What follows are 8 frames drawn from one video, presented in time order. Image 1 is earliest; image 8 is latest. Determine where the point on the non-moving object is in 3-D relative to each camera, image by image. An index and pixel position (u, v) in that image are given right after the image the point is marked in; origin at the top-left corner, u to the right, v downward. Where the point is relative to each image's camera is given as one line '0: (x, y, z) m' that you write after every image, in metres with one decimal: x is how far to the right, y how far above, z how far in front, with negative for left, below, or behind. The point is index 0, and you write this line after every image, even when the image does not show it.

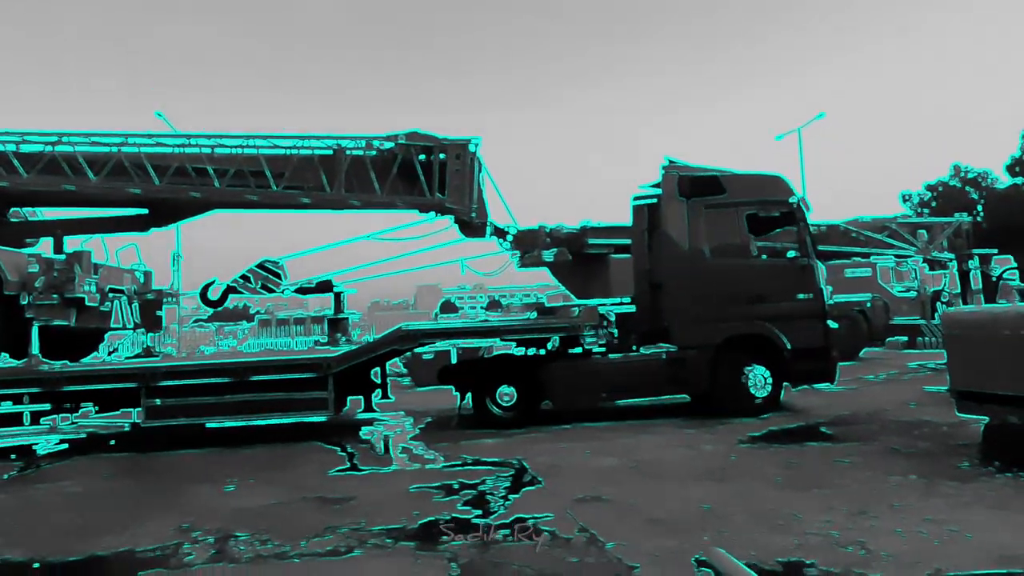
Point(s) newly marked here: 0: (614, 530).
0: (+0.6, -1.7, +5.5) m
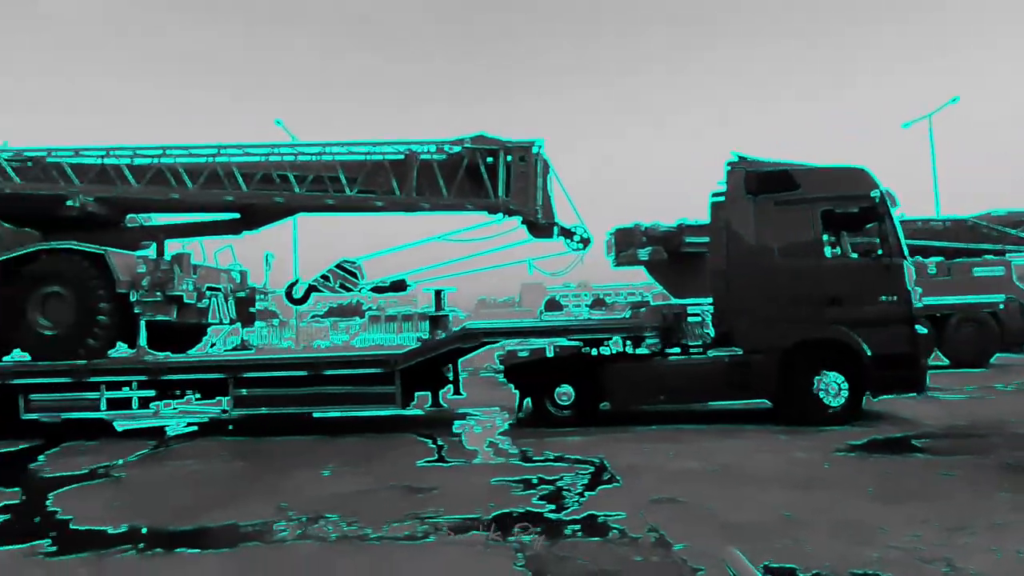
0: (+1.2, -1.7, +5.4) m
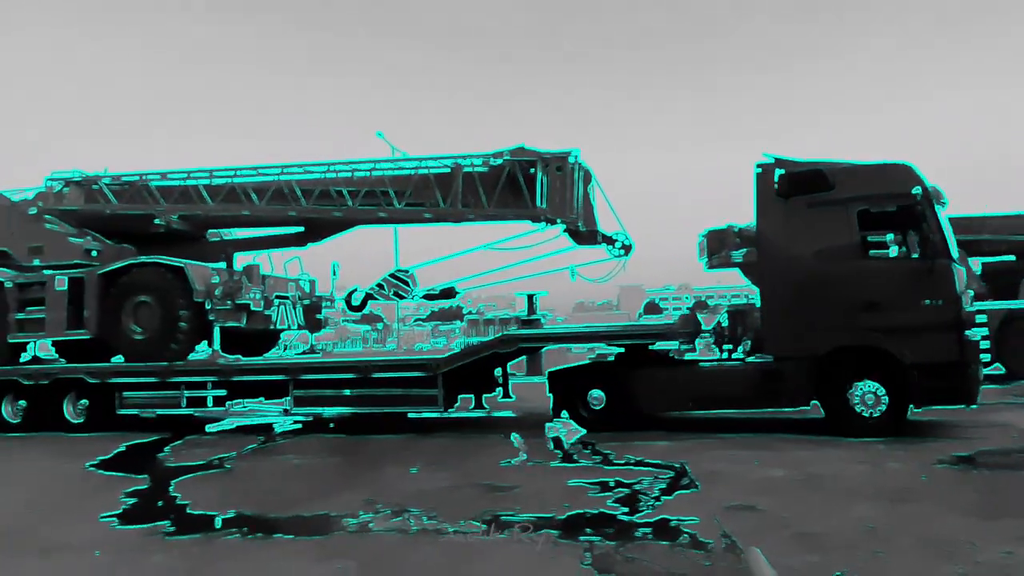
0: (+1.7, -1.7, +5.3) m
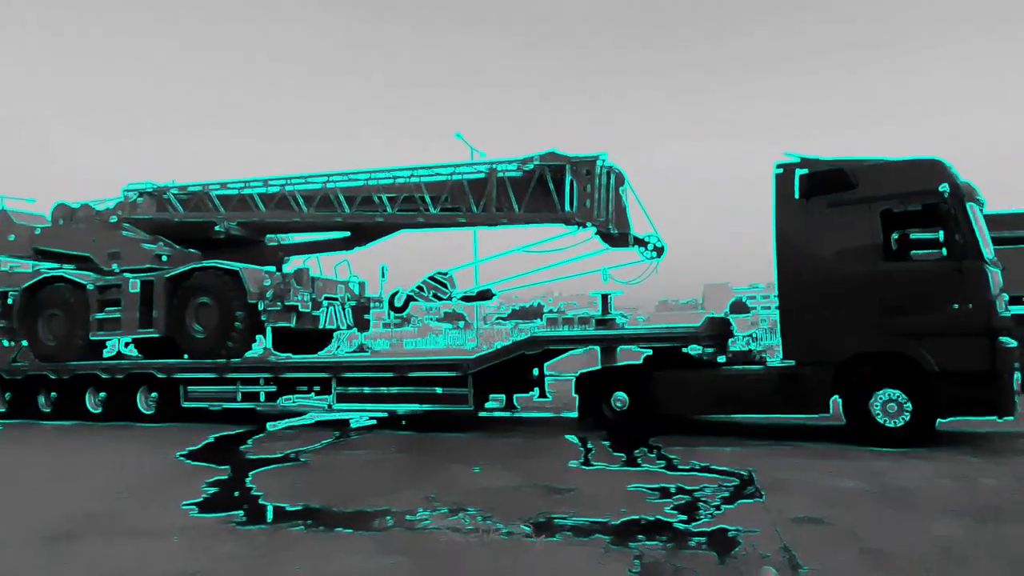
0: (+2.0, -1.7, +5.2) m
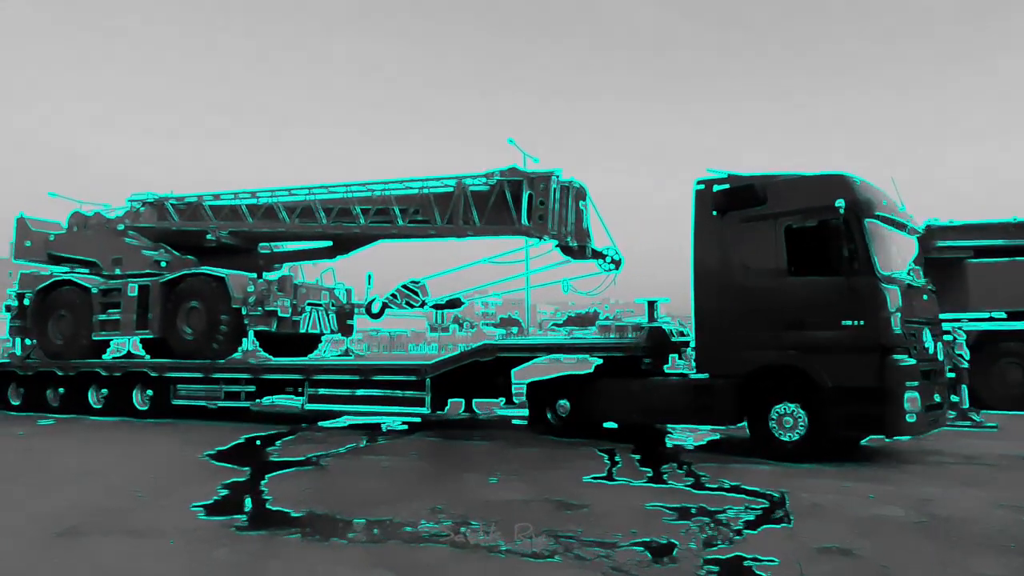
0: (+1.9, -1.8, +5.2) m
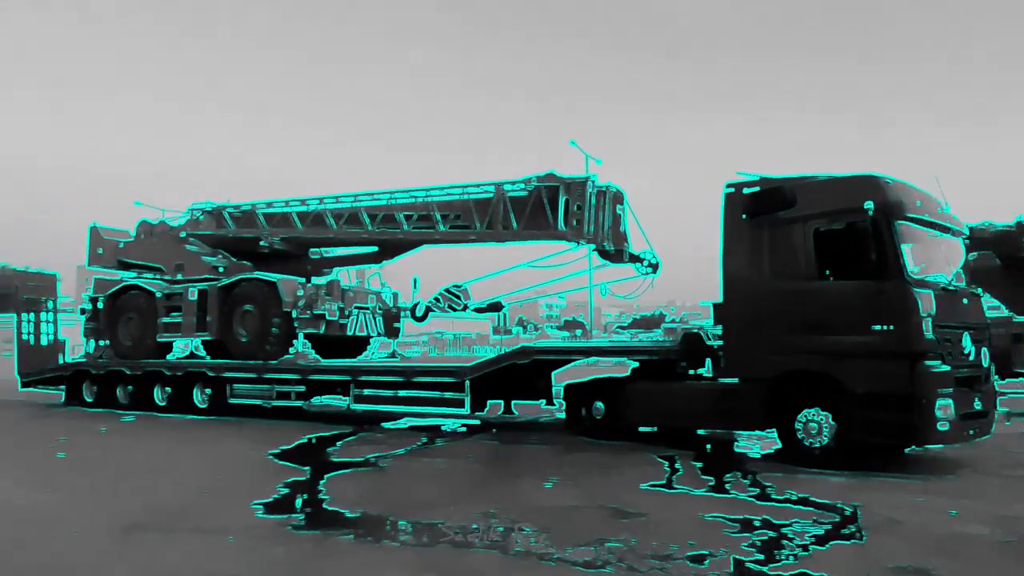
0: (+2.2, -1.9, +5.1) m
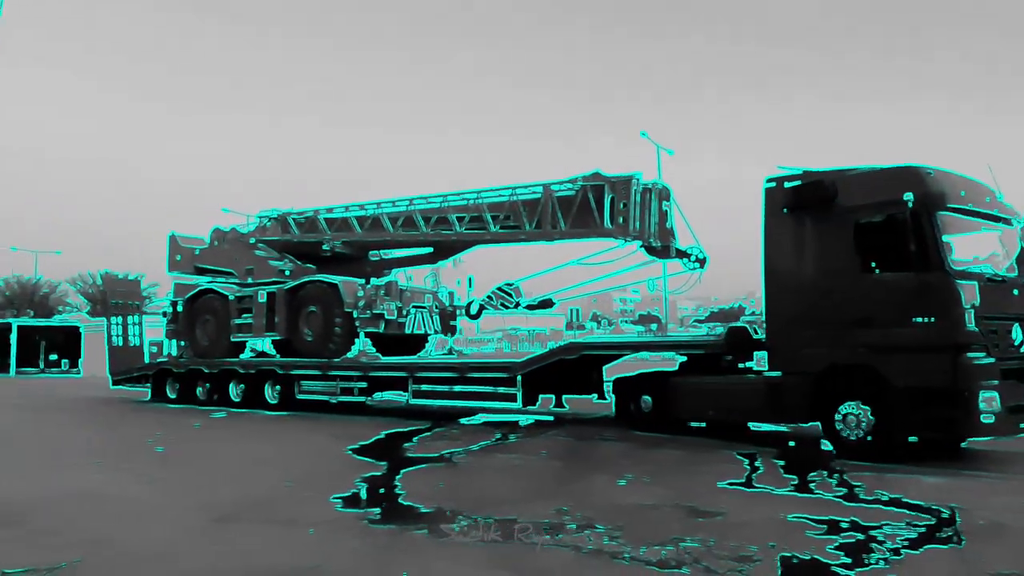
0: (+2.6, -1.8, +4.9) m
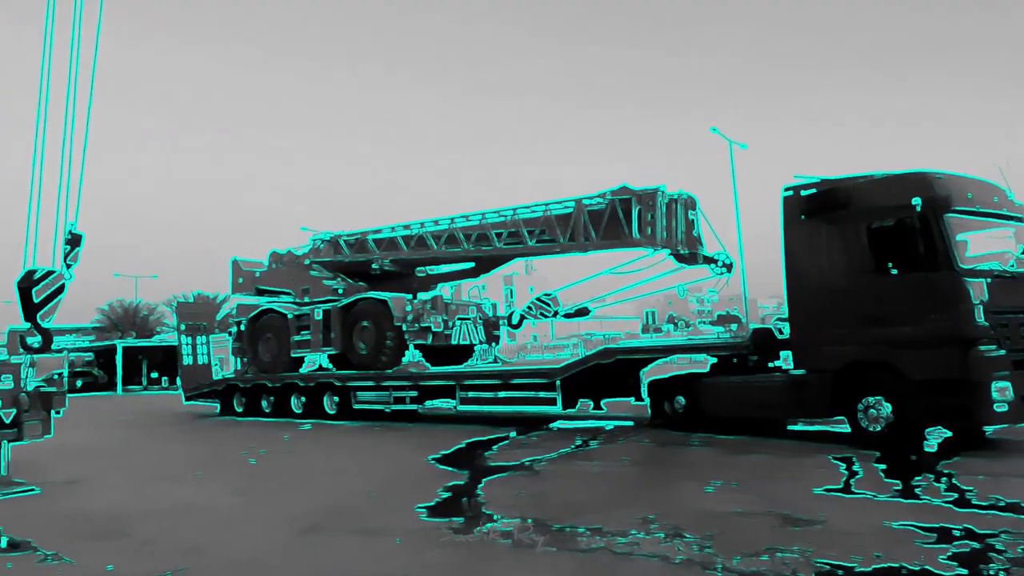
0: (+2.9, -1.8, +4.8) m
